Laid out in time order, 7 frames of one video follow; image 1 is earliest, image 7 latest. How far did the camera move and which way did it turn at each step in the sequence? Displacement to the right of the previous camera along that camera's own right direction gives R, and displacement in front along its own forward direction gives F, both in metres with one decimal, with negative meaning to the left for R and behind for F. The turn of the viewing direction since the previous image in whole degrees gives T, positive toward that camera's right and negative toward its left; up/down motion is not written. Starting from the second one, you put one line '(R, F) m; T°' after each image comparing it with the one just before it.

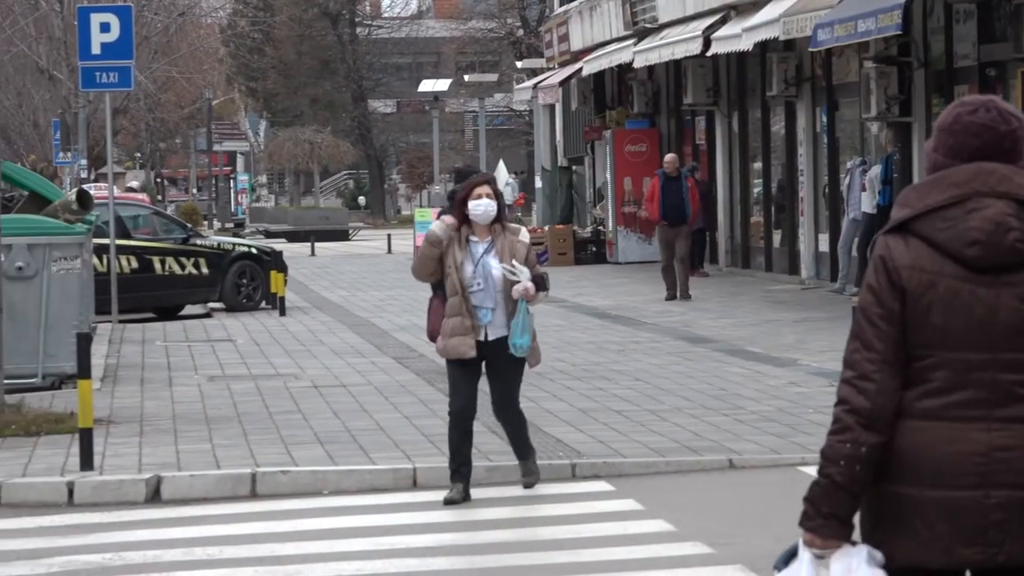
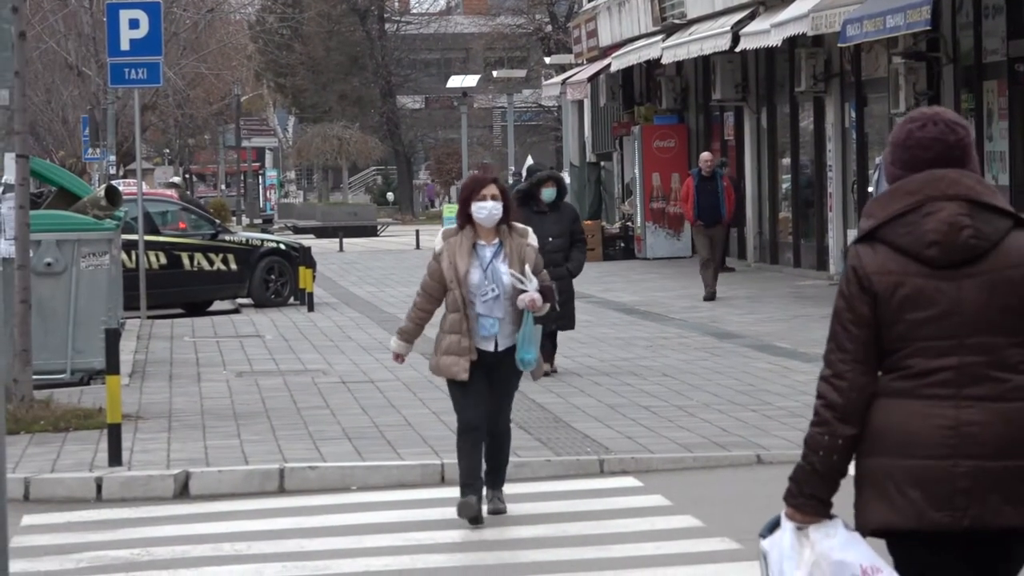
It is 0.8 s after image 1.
(0.0, 0.0) m; -1°
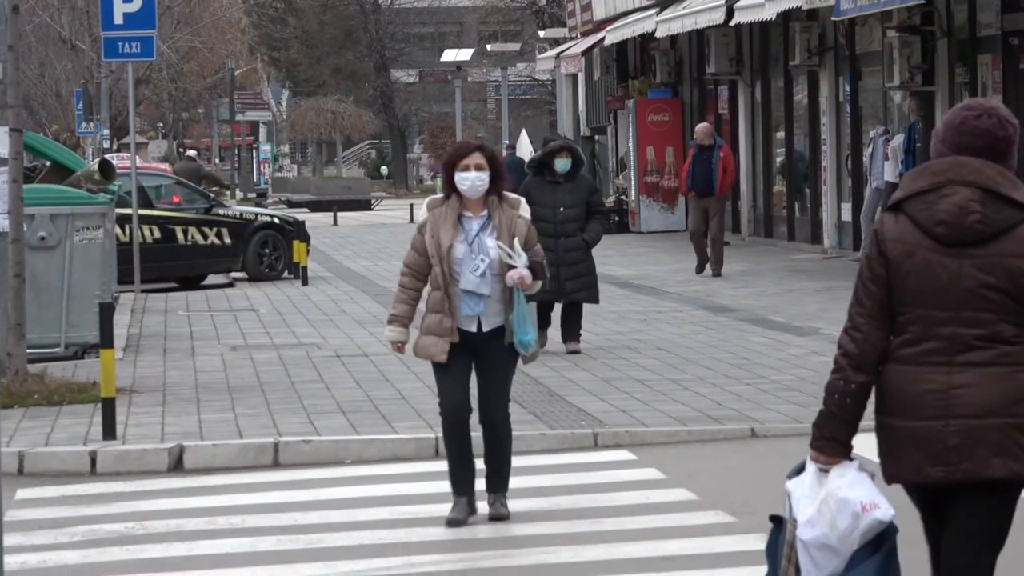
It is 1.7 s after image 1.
(0.0, 0.0) m; 0°
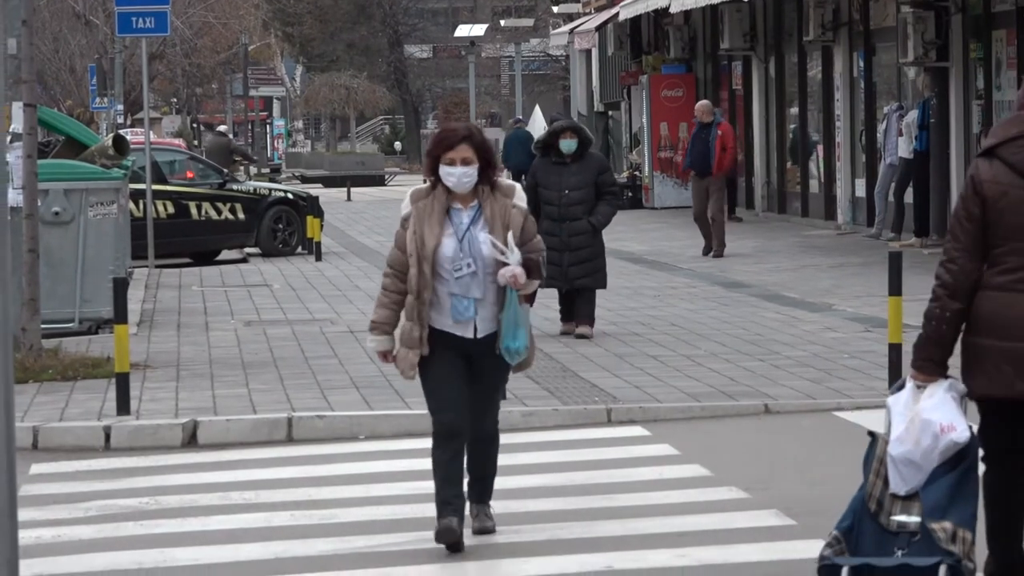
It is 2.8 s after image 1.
(0.0, 0.0) m; 0°
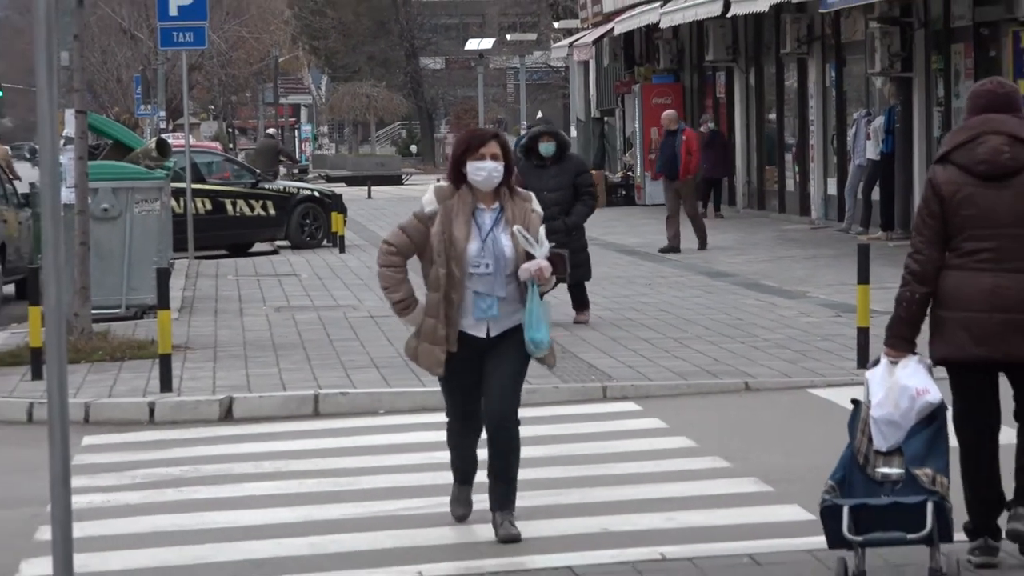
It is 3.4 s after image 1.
(+0.1, -1.0) m; 0°
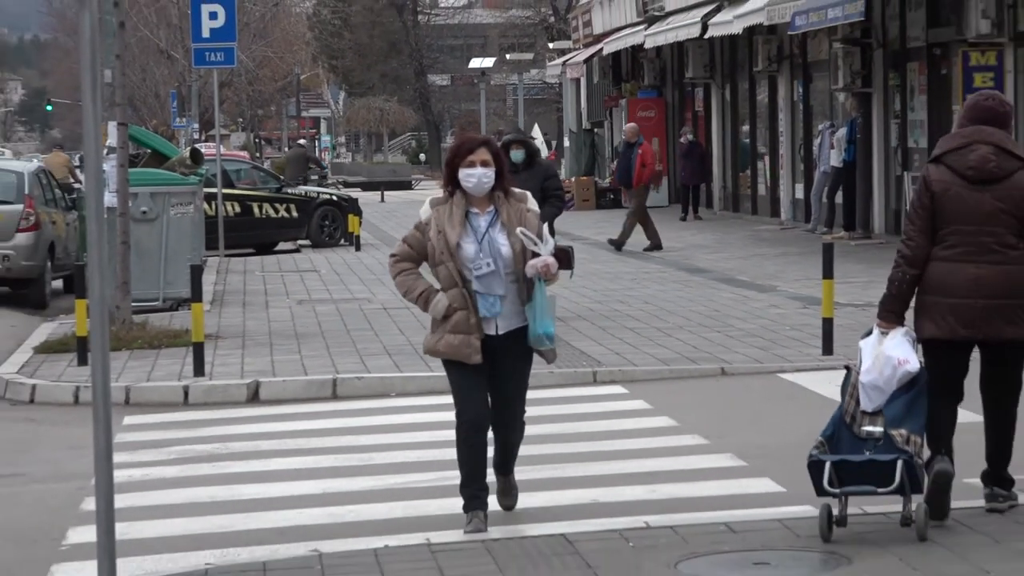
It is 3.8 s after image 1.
(+0.1, -1.2) m; 0°
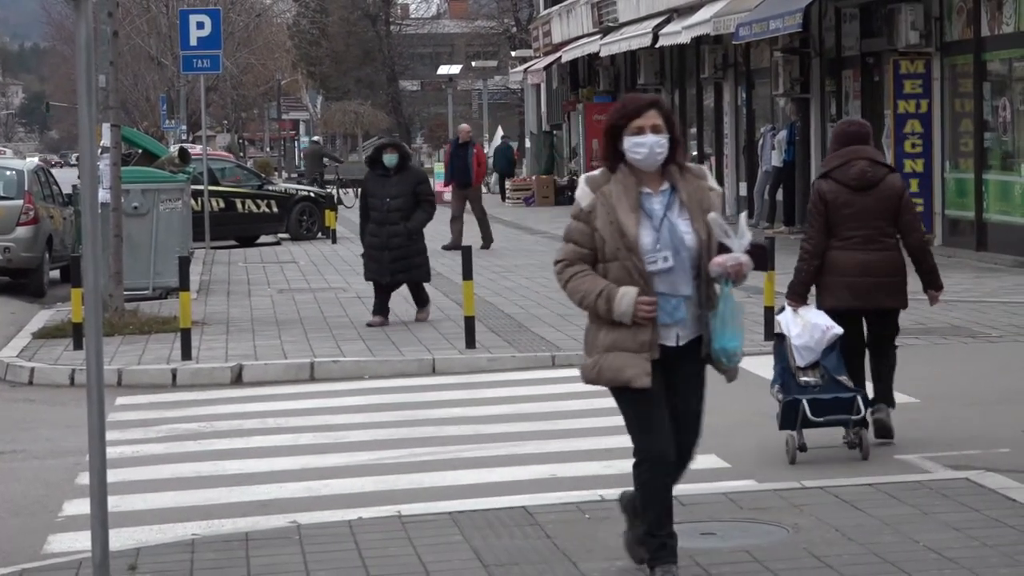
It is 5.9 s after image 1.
(0.0, -0.9) m; +1°
